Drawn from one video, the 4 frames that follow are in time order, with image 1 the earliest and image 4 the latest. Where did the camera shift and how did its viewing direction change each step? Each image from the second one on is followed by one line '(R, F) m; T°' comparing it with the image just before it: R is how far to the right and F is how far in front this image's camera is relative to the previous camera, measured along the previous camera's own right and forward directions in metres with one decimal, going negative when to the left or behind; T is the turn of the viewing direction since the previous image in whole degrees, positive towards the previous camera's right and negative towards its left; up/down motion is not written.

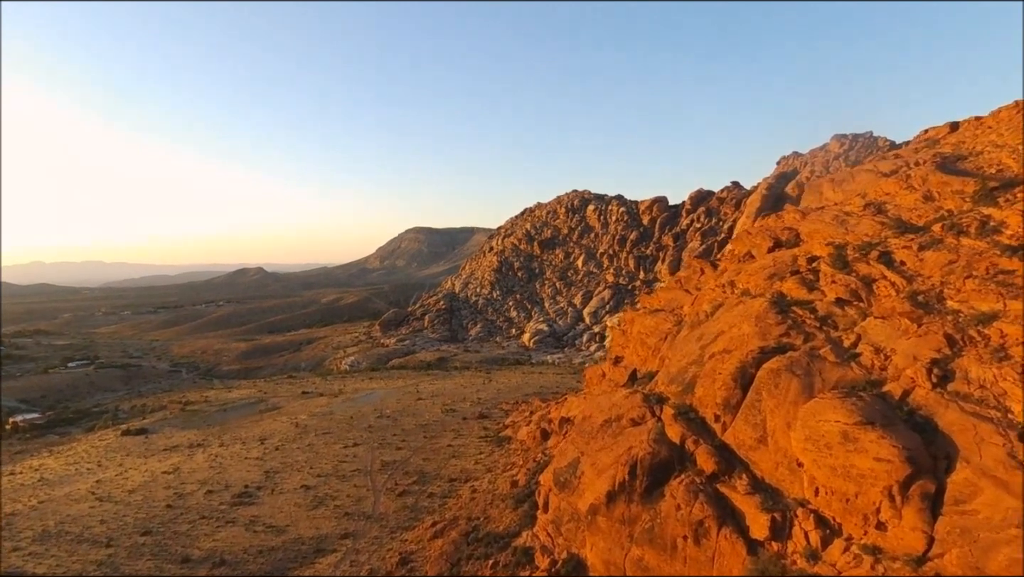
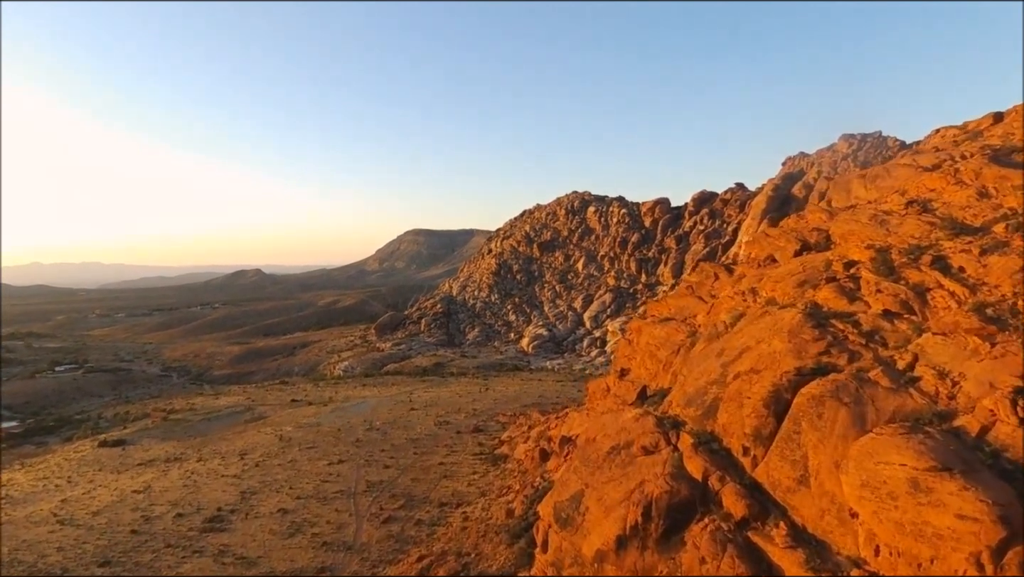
(+0.1, +1.5) m; 0°
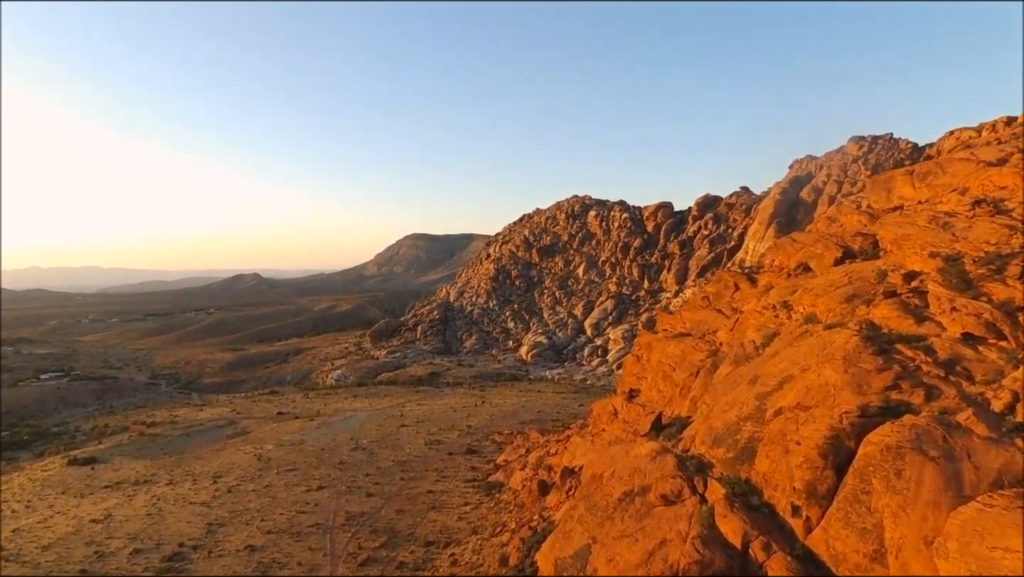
(+0.1, +1.8) m; 0°
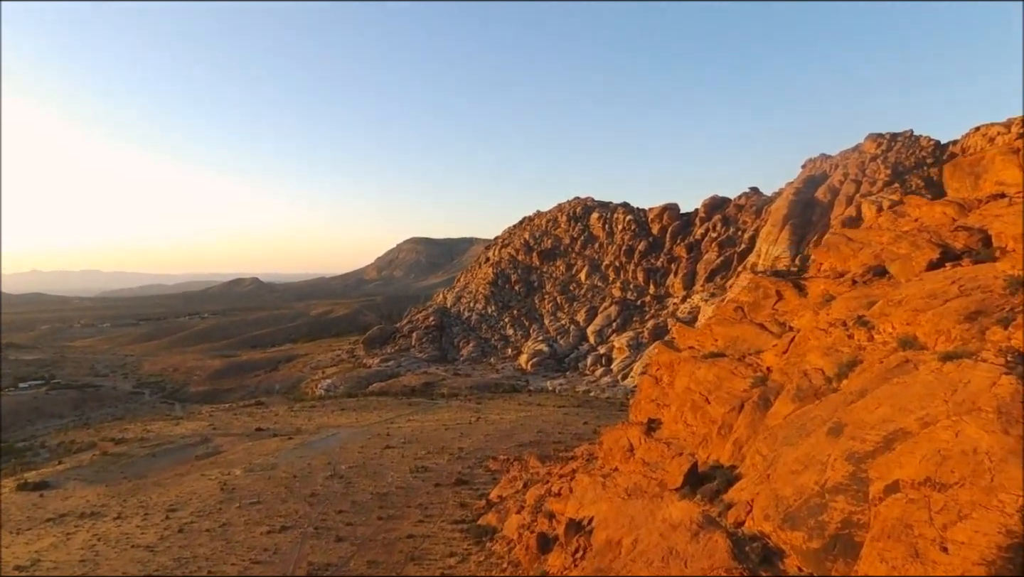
(+0.1, +2.6) m; 0°
